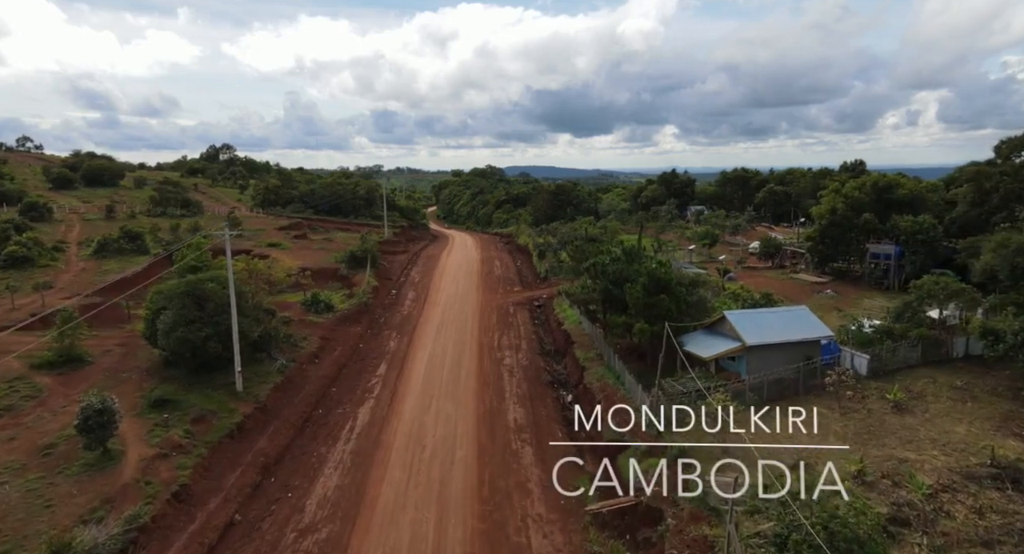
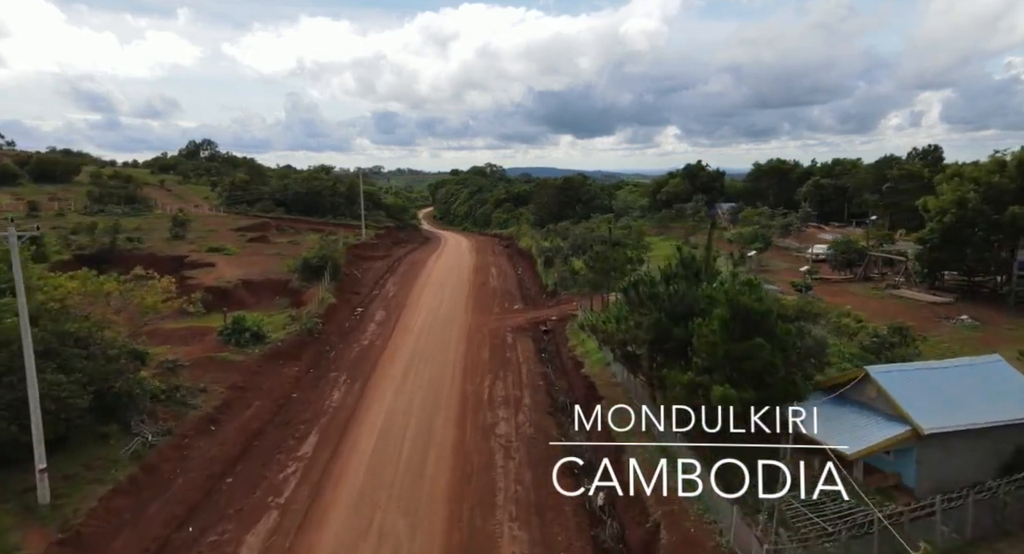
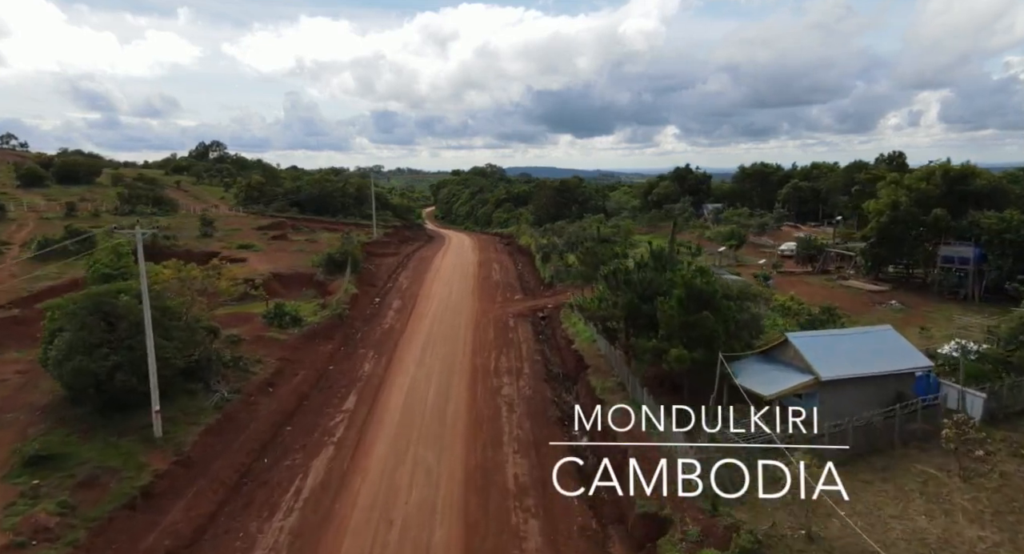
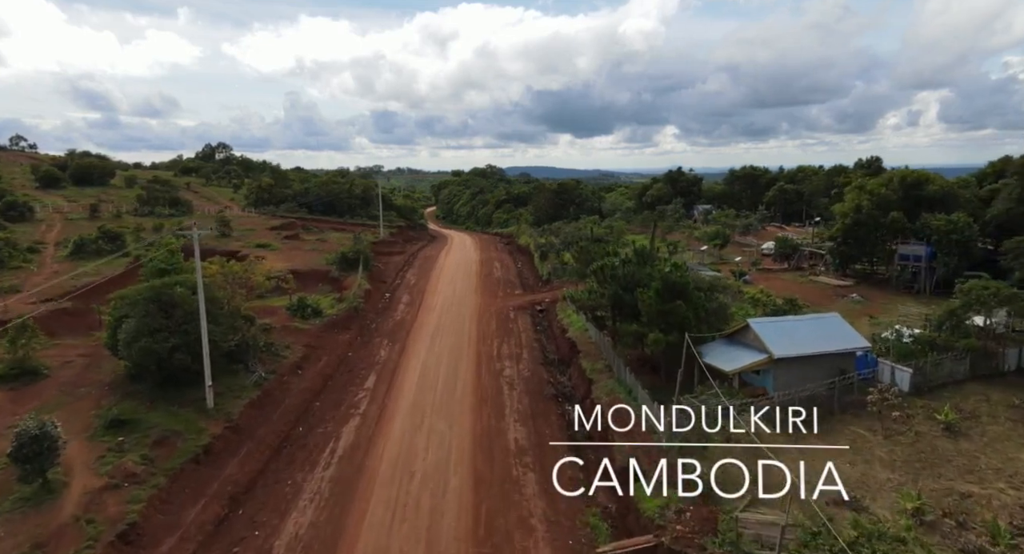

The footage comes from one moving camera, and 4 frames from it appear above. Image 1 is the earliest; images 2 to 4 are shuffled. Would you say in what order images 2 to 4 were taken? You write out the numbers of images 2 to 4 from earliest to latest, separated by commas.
4, 3, 2
